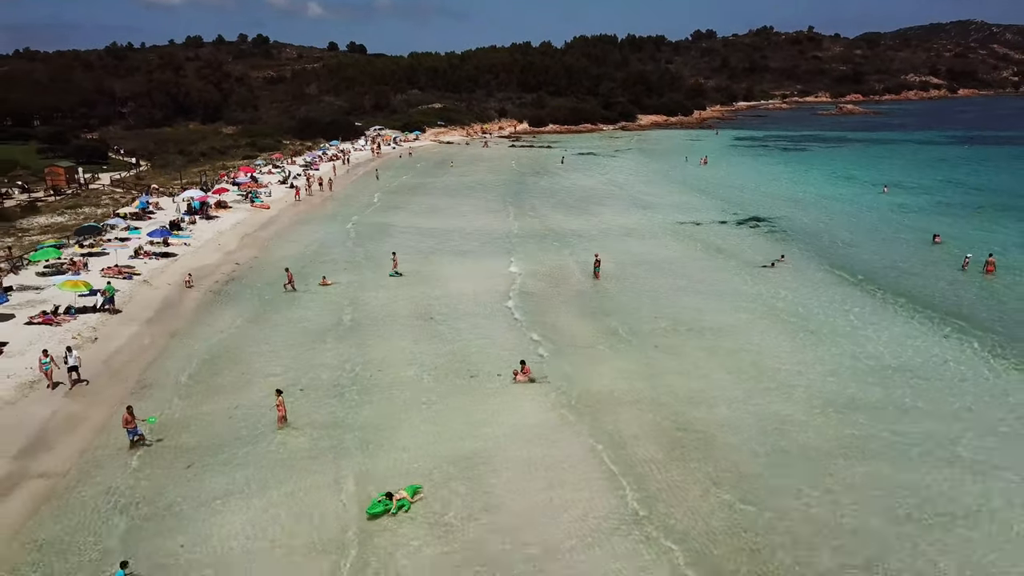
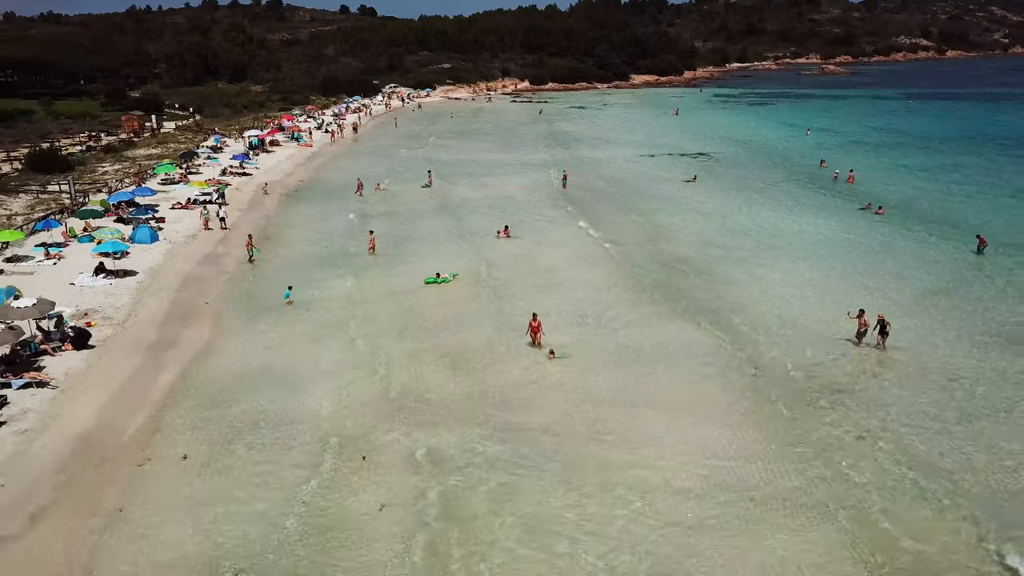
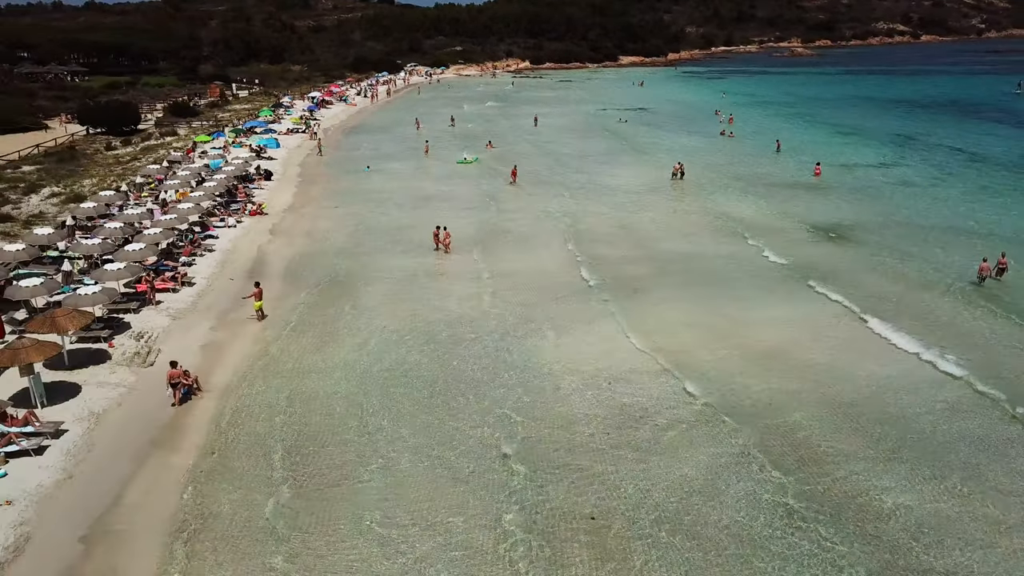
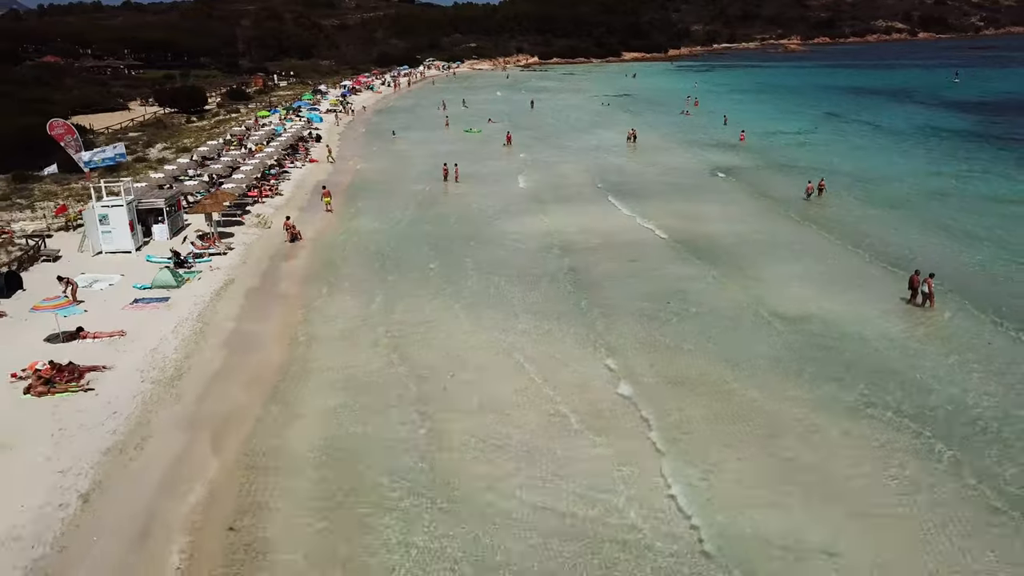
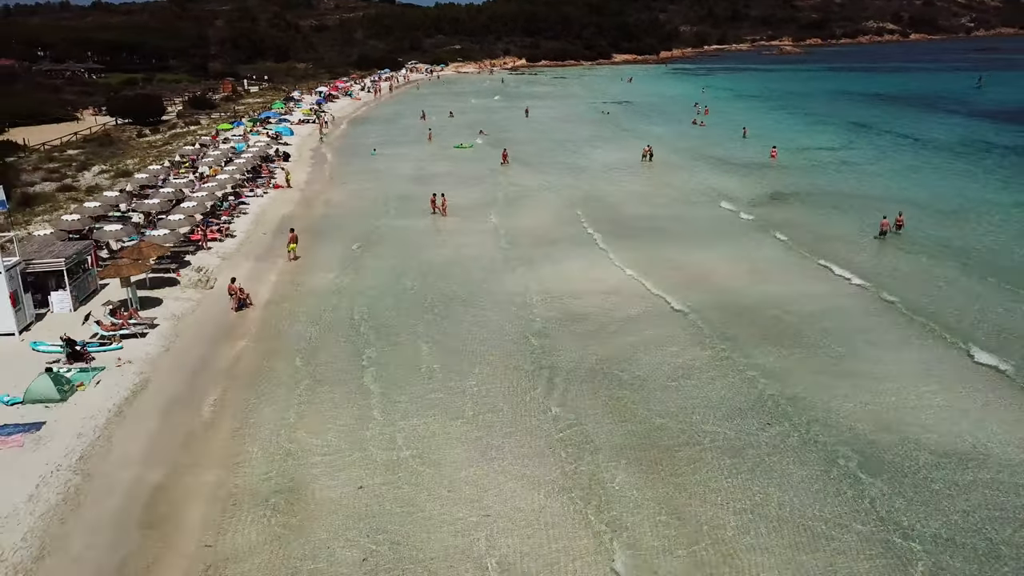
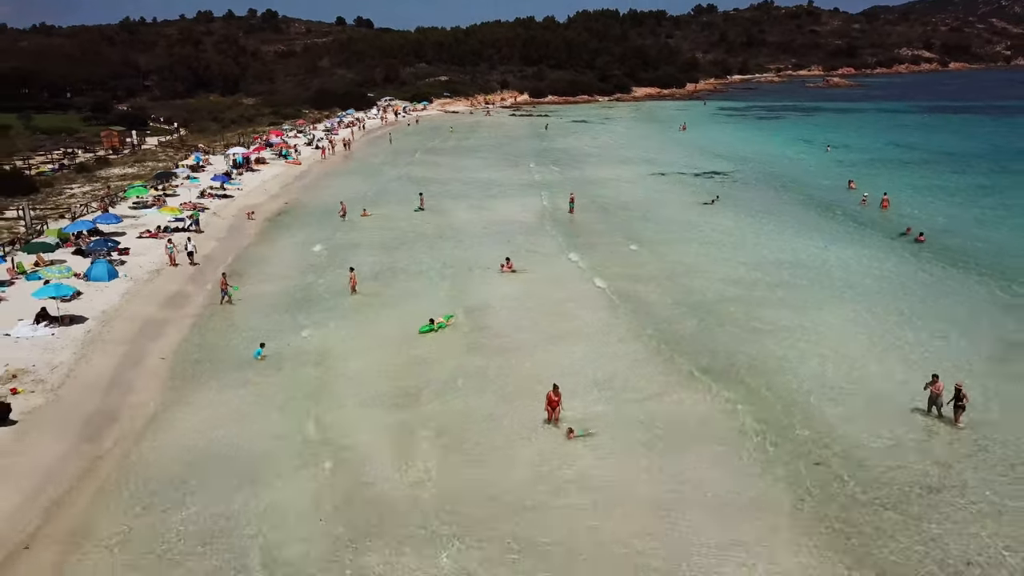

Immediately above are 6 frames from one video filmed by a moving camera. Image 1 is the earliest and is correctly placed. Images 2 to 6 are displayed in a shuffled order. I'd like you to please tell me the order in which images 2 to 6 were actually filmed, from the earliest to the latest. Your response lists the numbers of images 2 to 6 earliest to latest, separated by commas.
6, 2, 3, 5, 4
